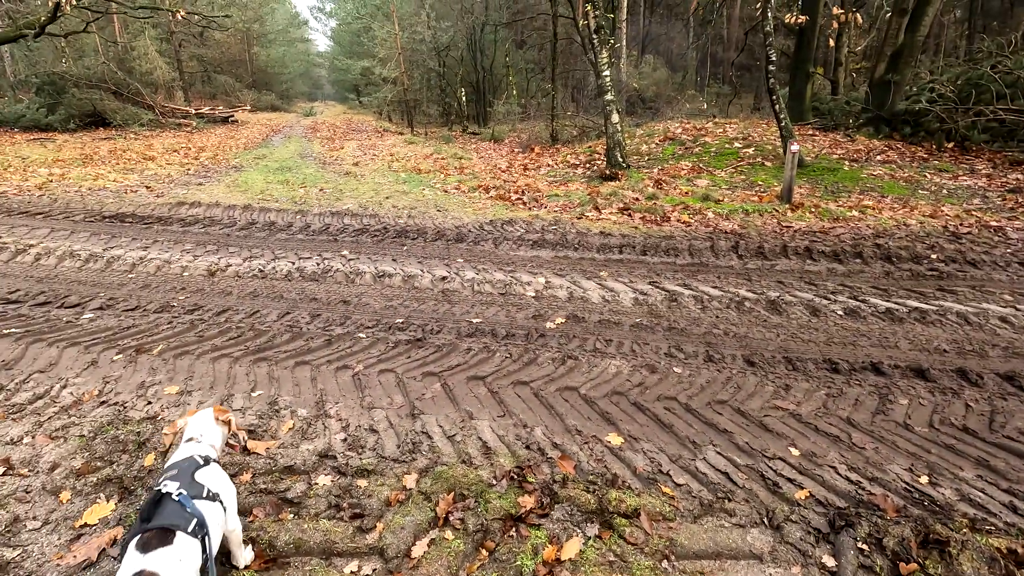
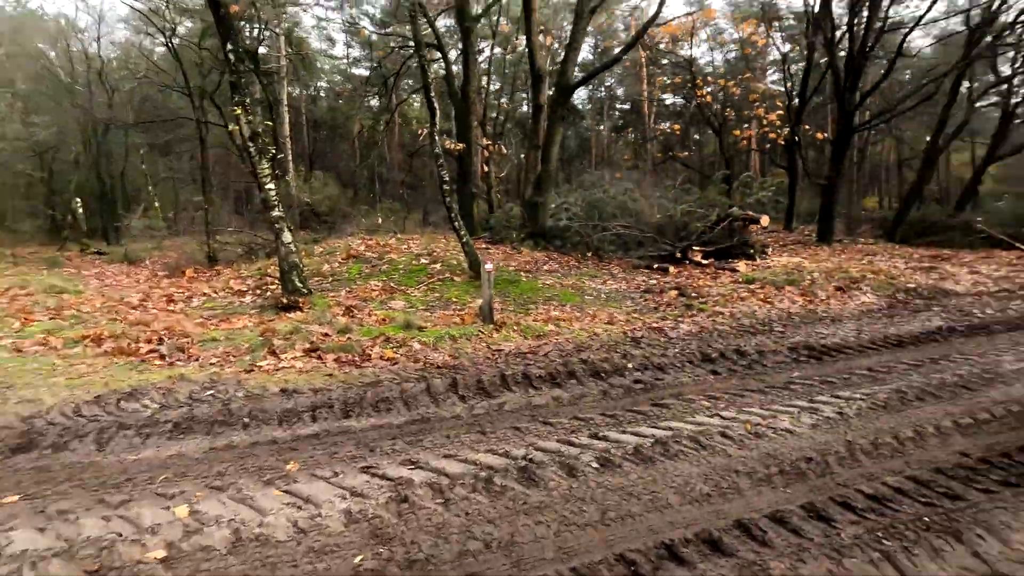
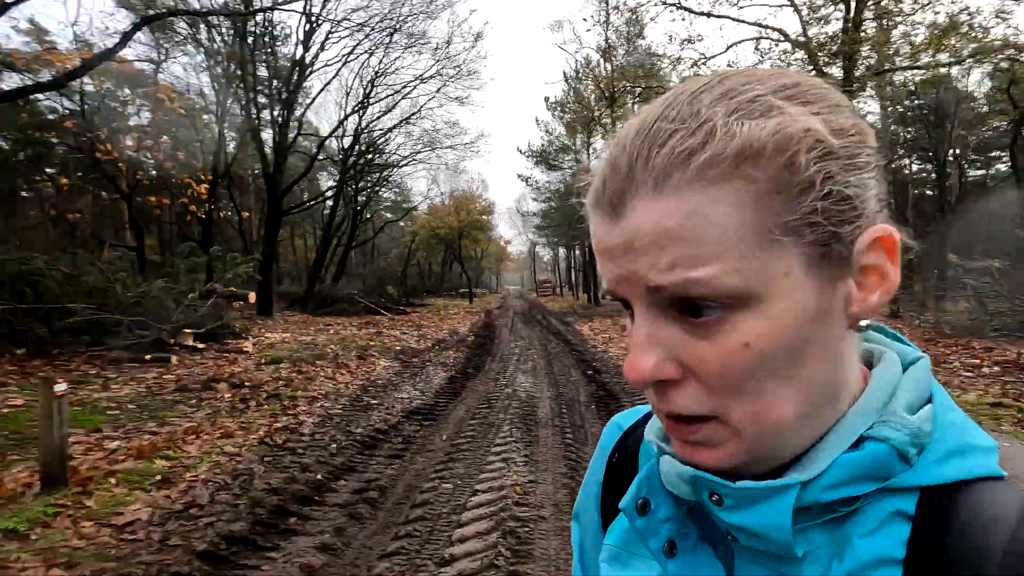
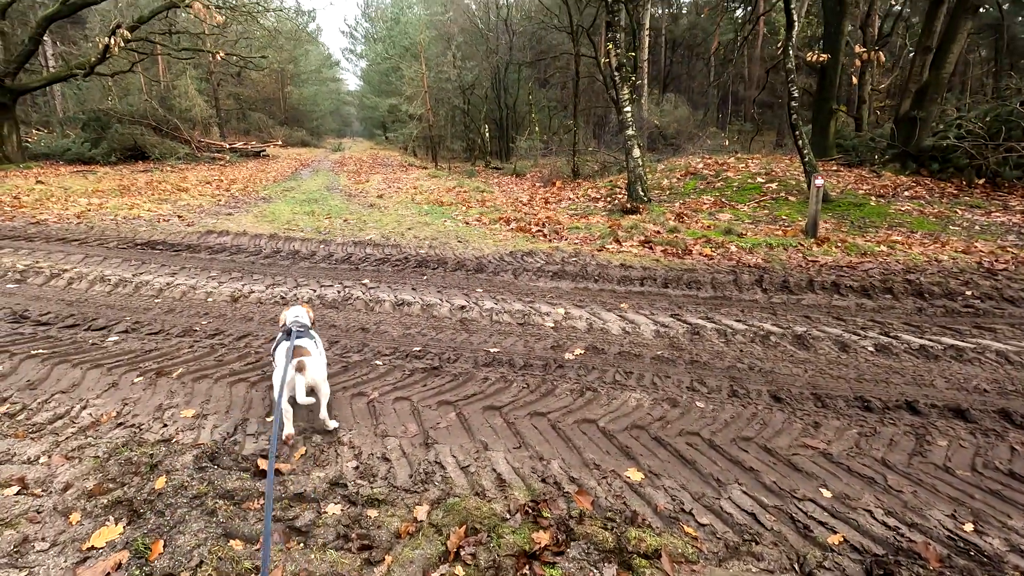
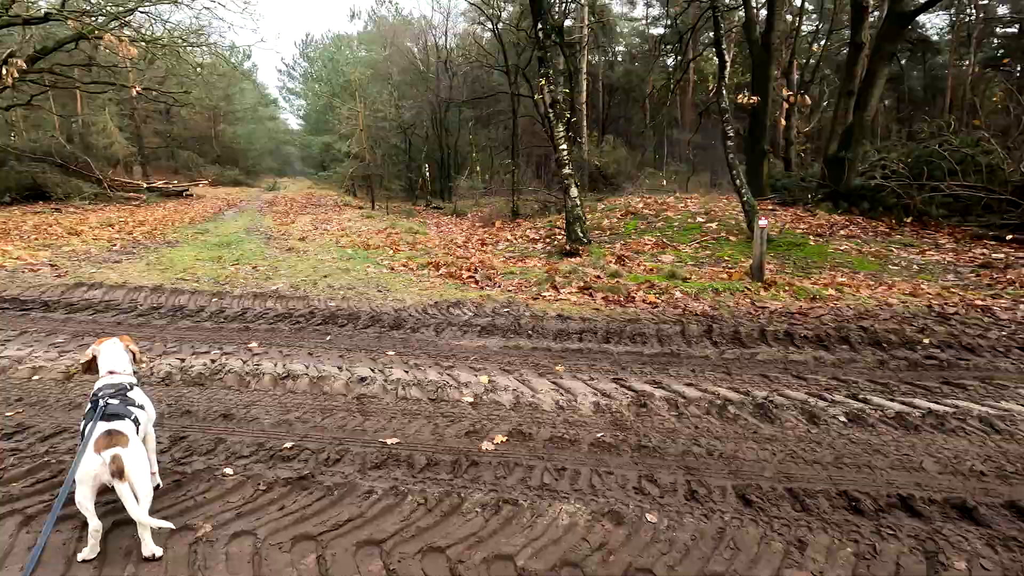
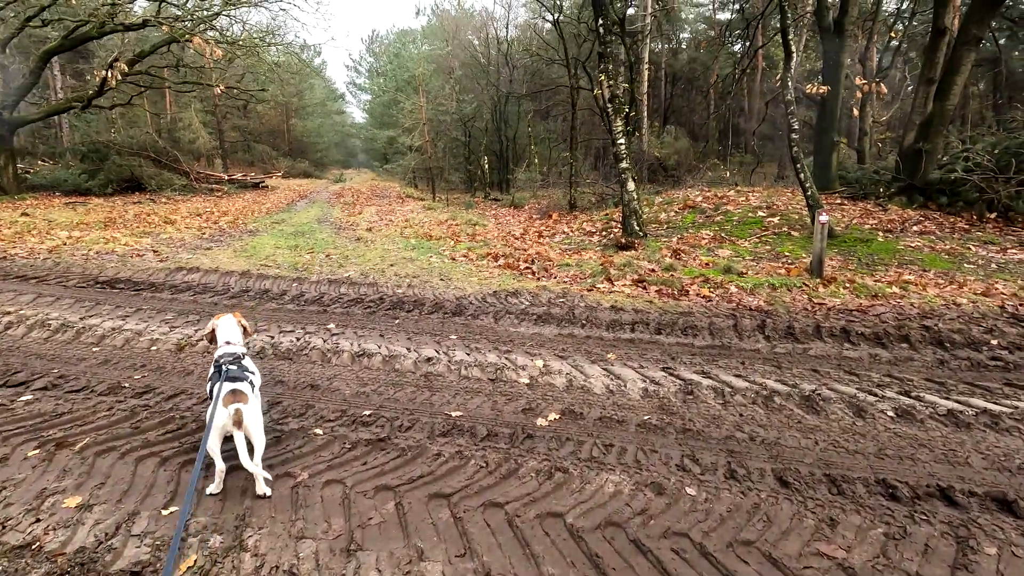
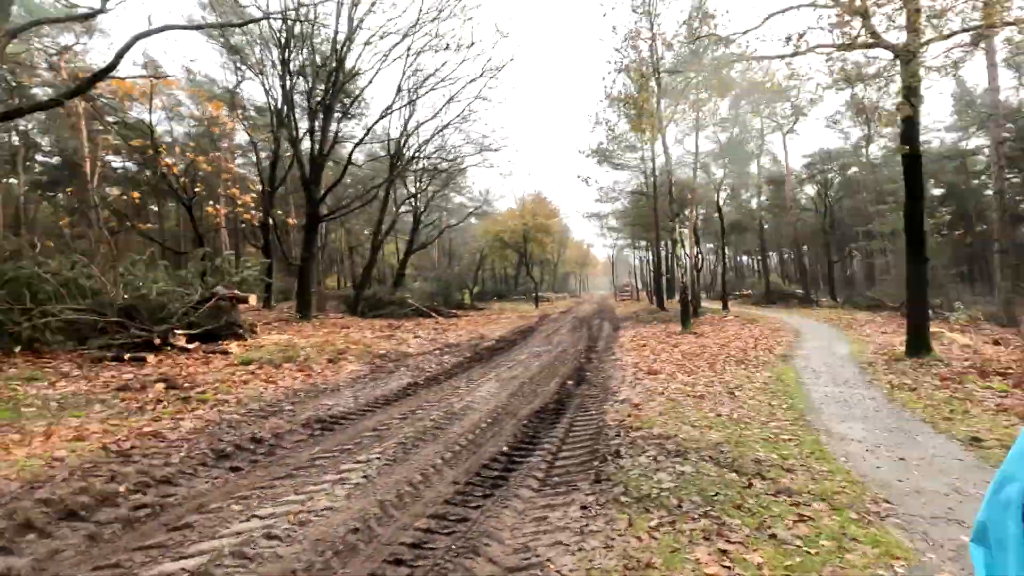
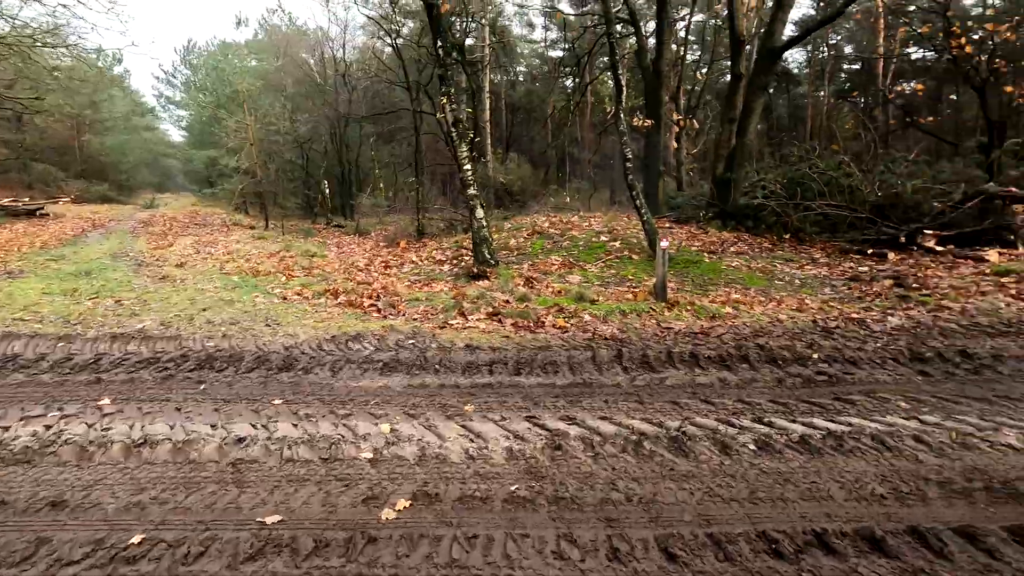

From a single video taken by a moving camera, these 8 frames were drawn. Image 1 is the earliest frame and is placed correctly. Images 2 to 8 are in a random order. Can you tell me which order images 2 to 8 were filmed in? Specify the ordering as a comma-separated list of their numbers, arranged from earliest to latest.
4, 6, 5, 8, 2, 7, 3
